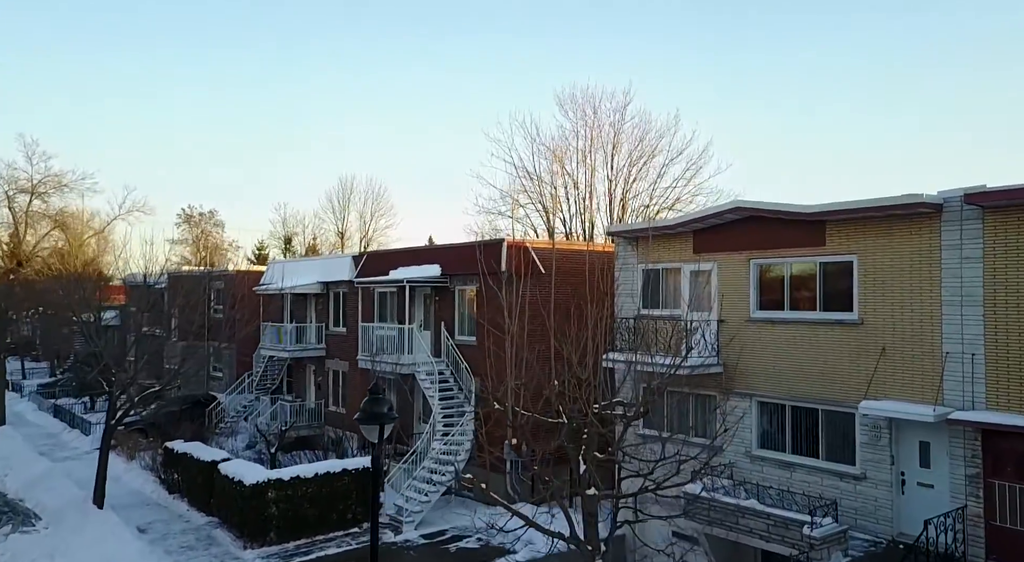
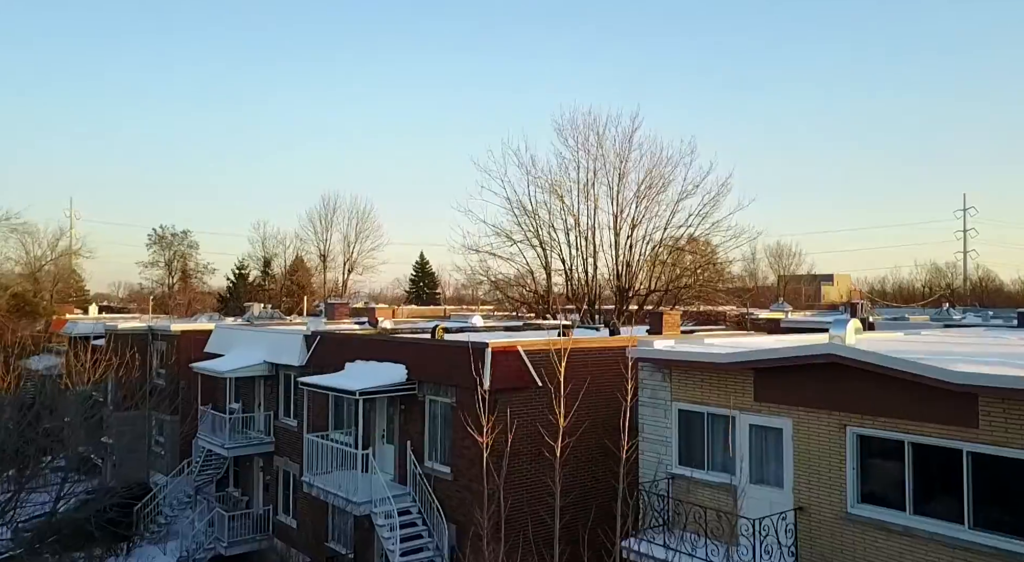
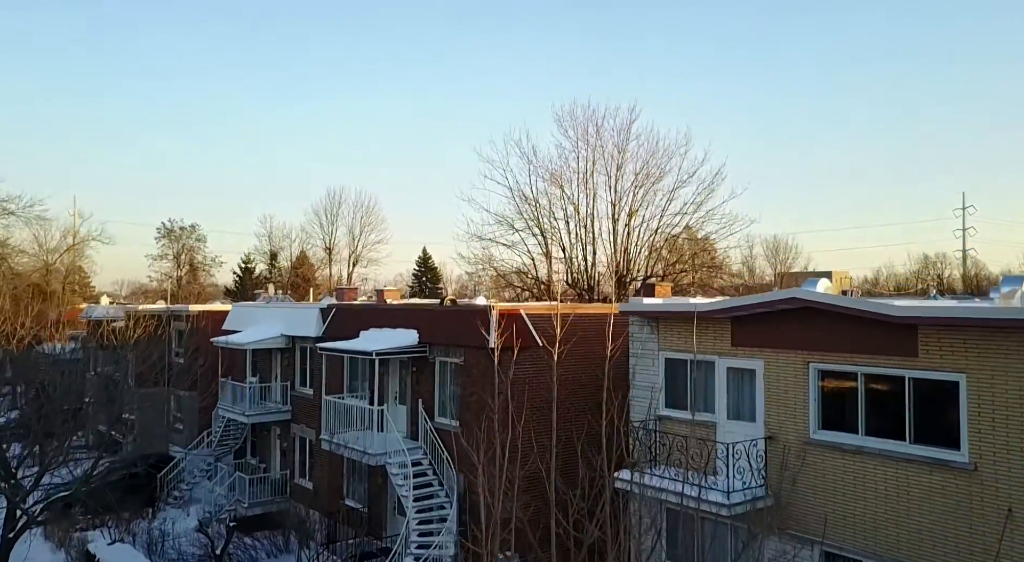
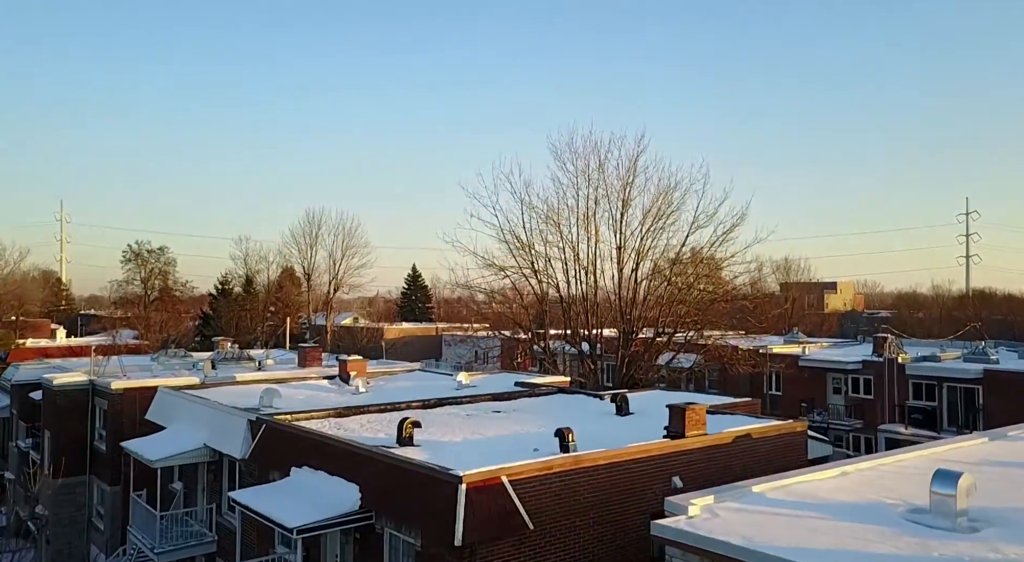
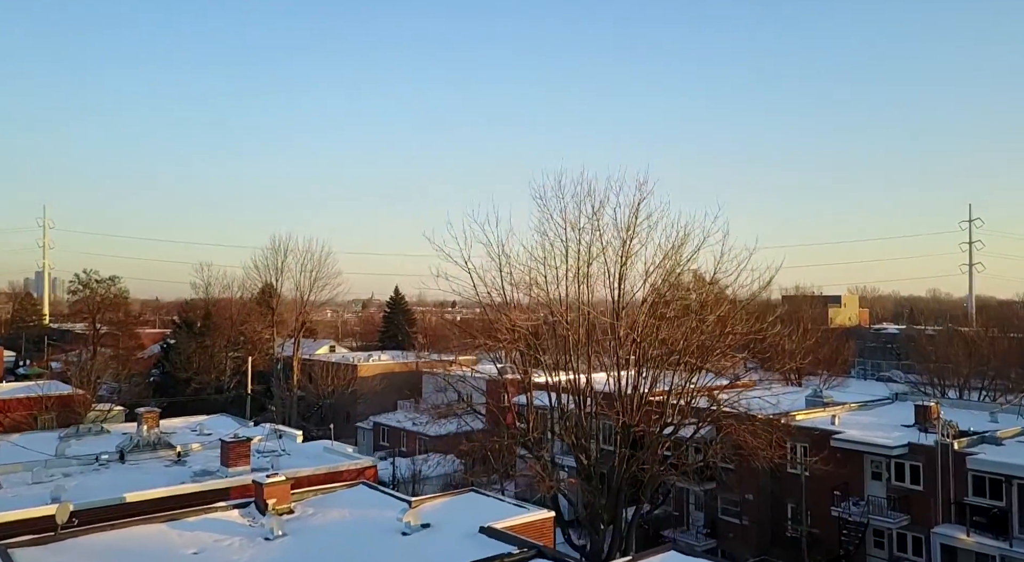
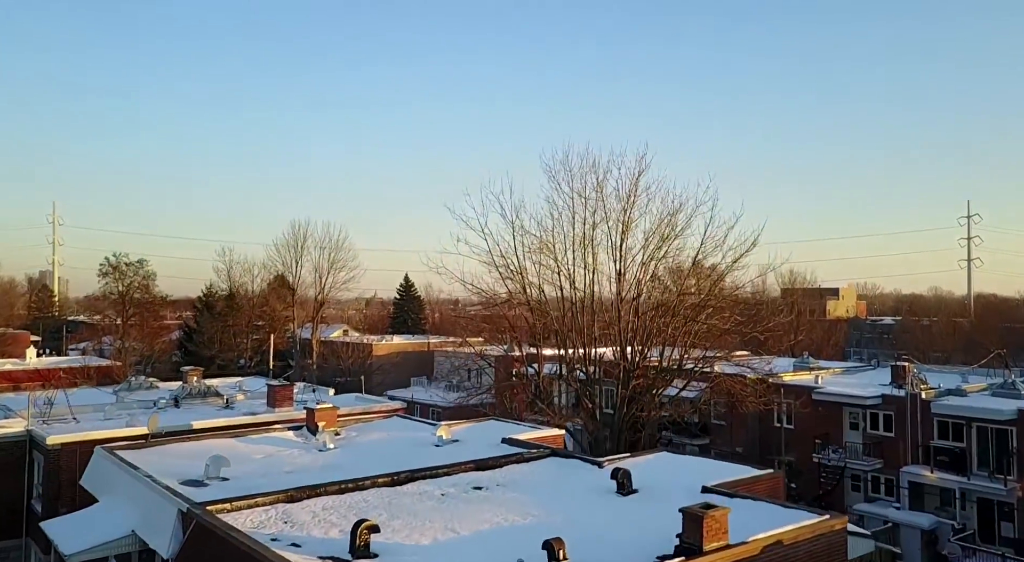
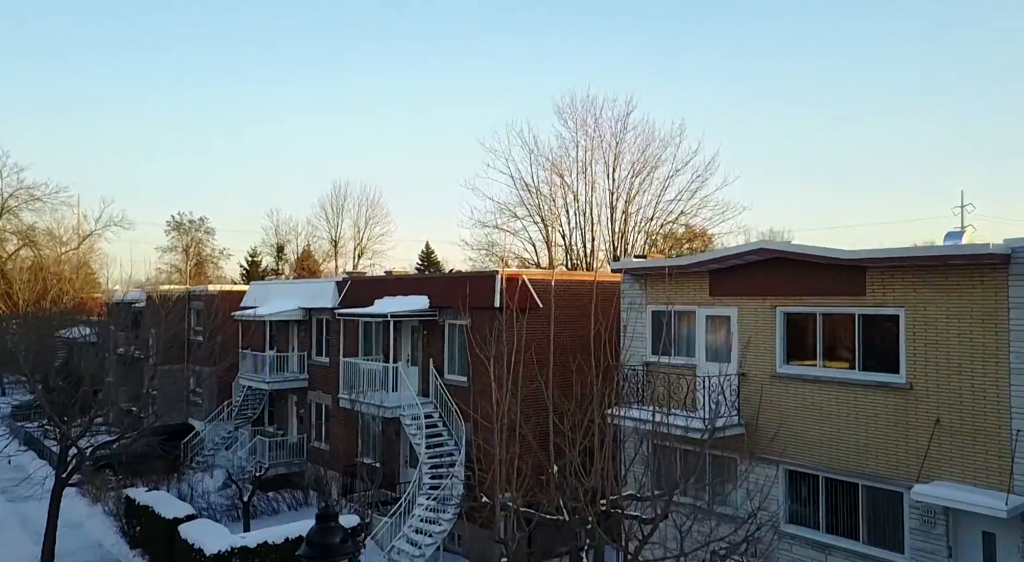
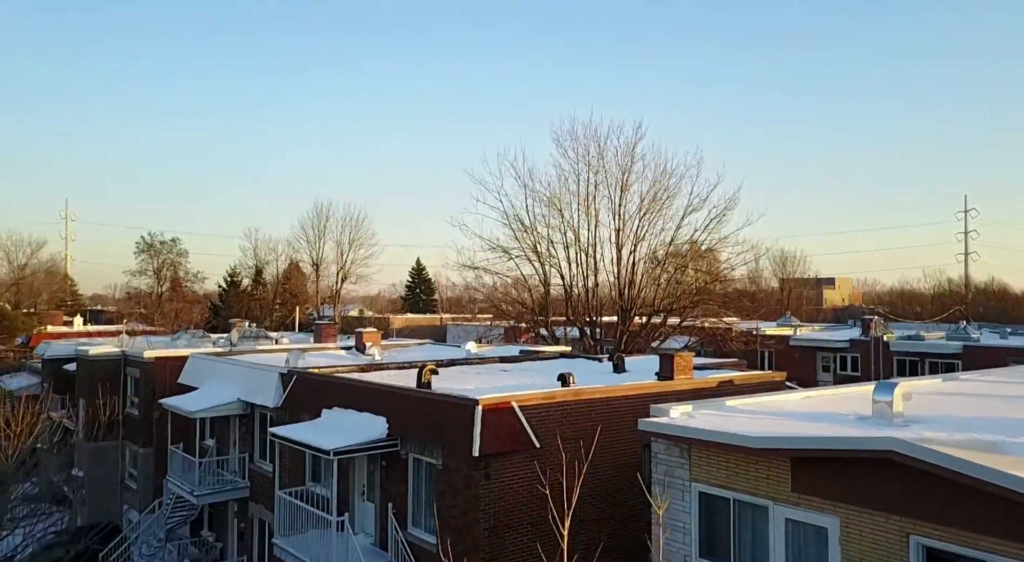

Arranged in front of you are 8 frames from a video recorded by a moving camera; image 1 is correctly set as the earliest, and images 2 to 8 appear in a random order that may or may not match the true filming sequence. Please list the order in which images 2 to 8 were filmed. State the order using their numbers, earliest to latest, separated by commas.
7, 3, 2, 8, 4, 6, 5
